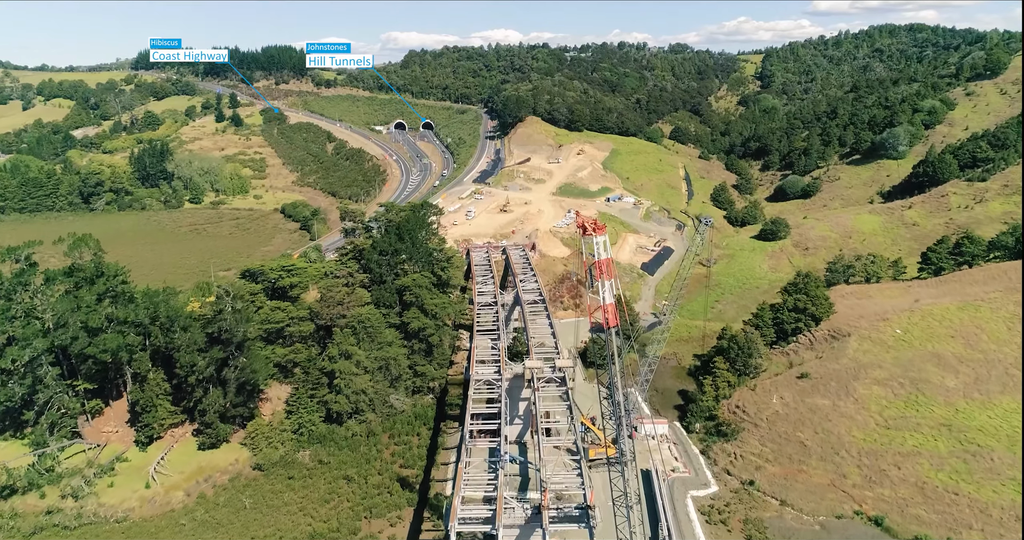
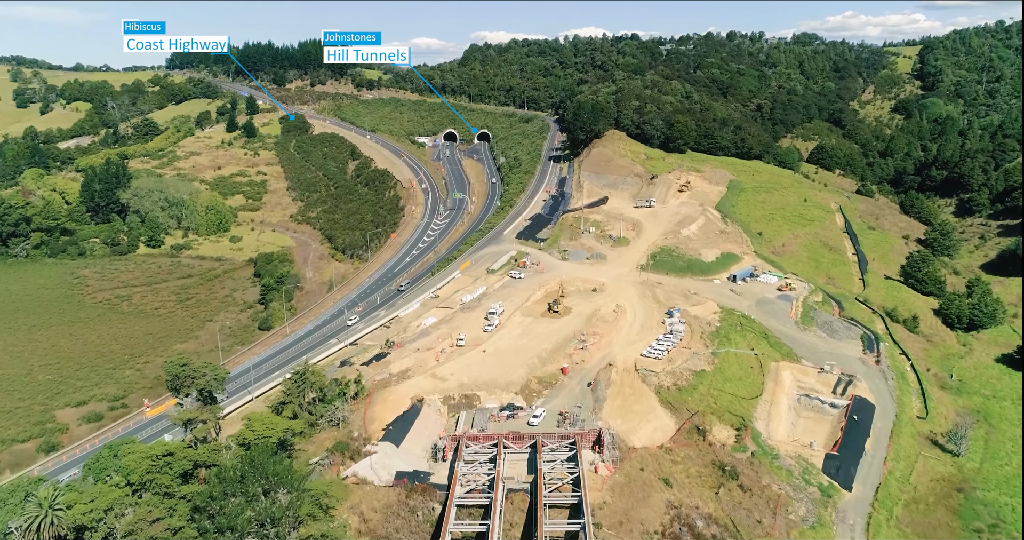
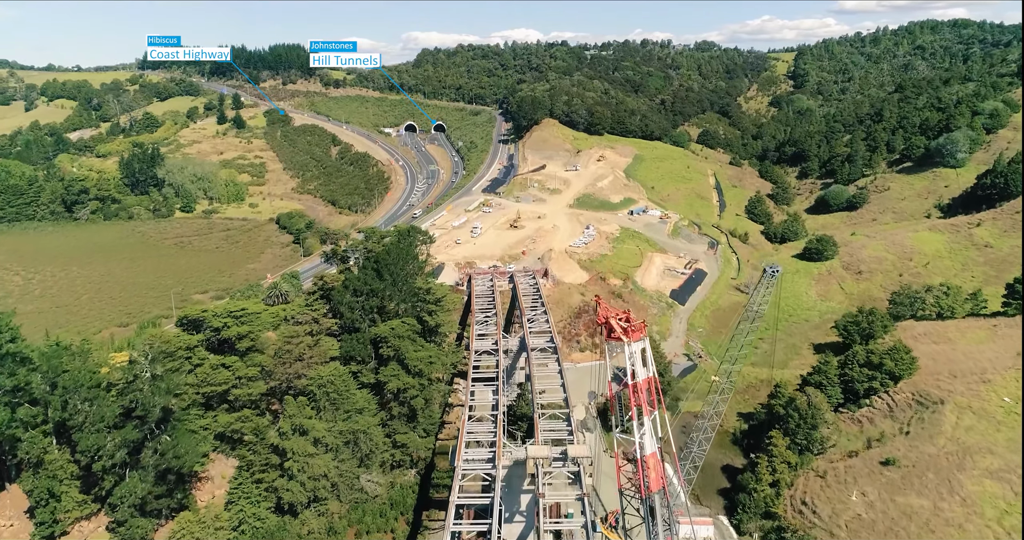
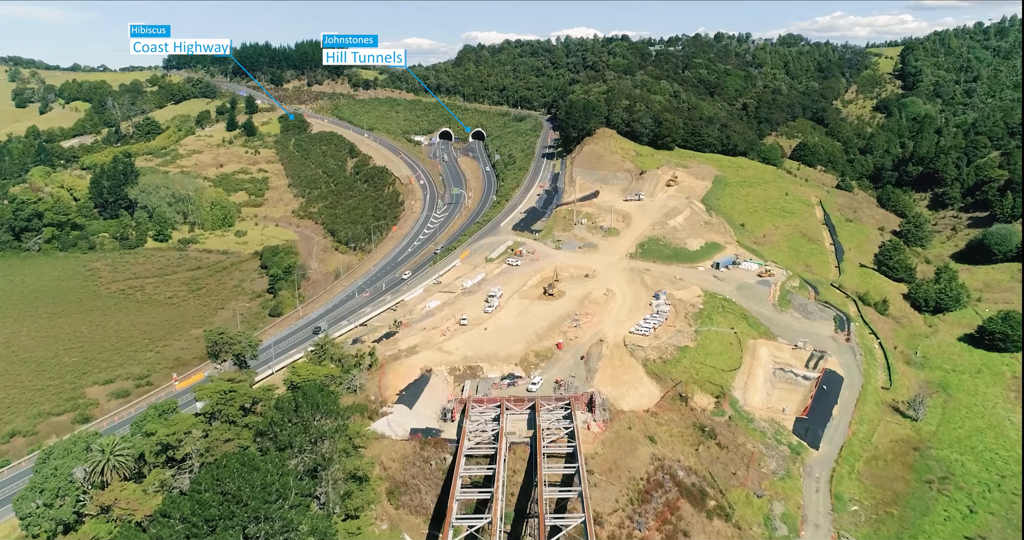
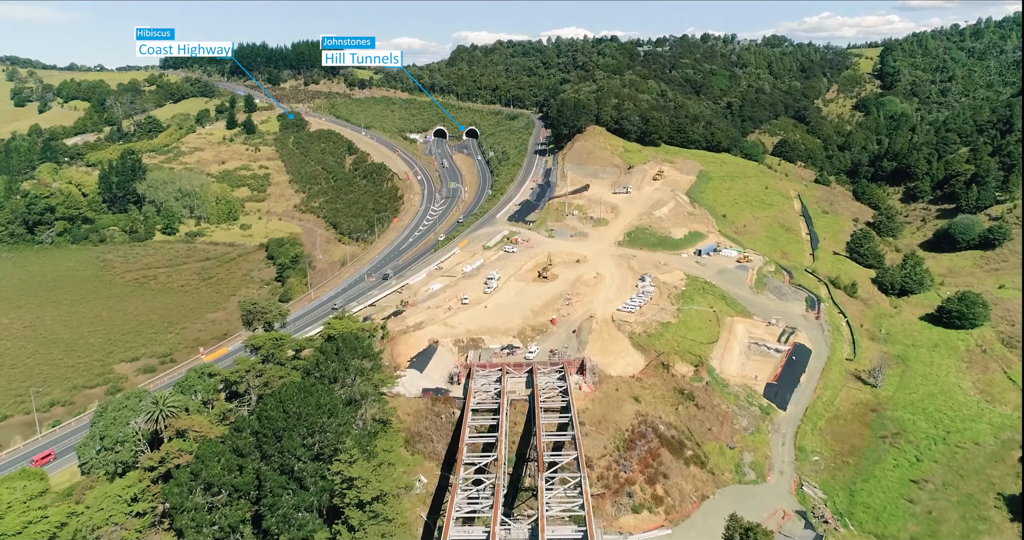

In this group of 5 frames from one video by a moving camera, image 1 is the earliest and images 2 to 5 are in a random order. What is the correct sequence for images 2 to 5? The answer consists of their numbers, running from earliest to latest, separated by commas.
3, 5, 4, 2
